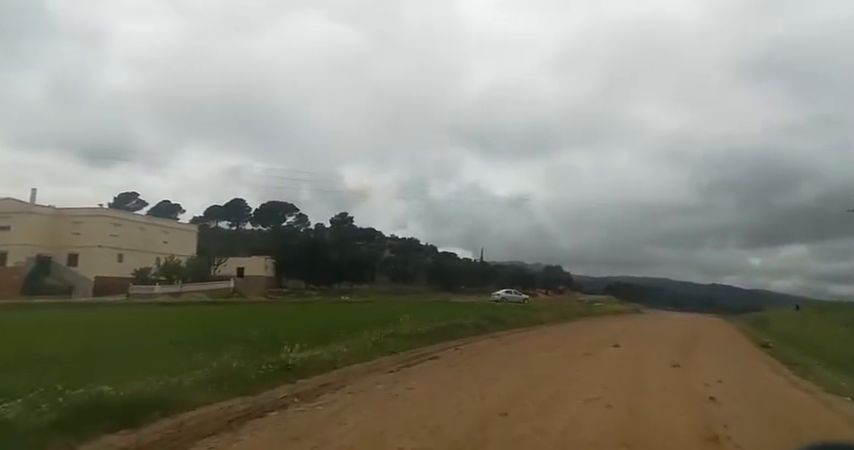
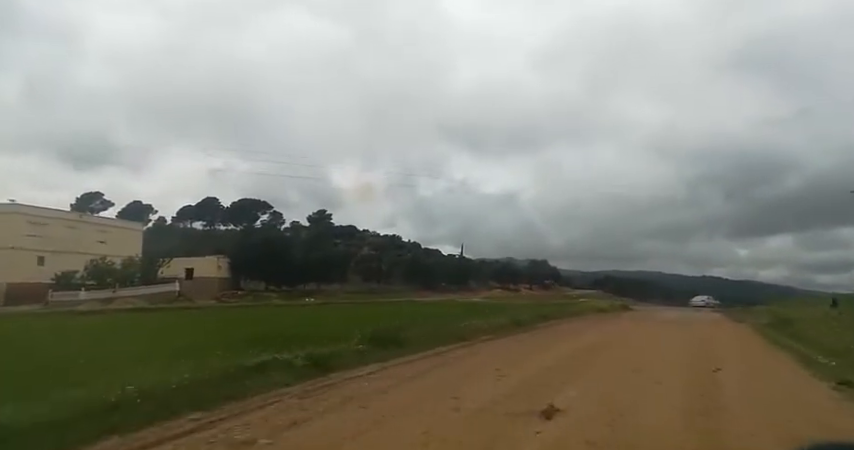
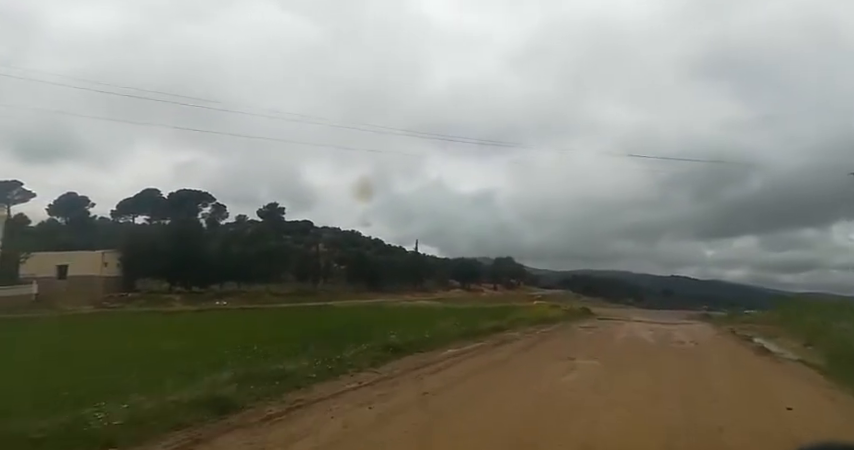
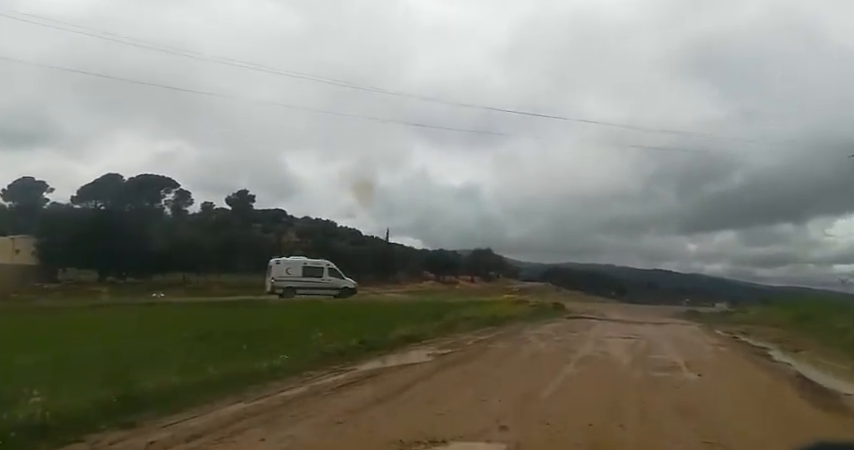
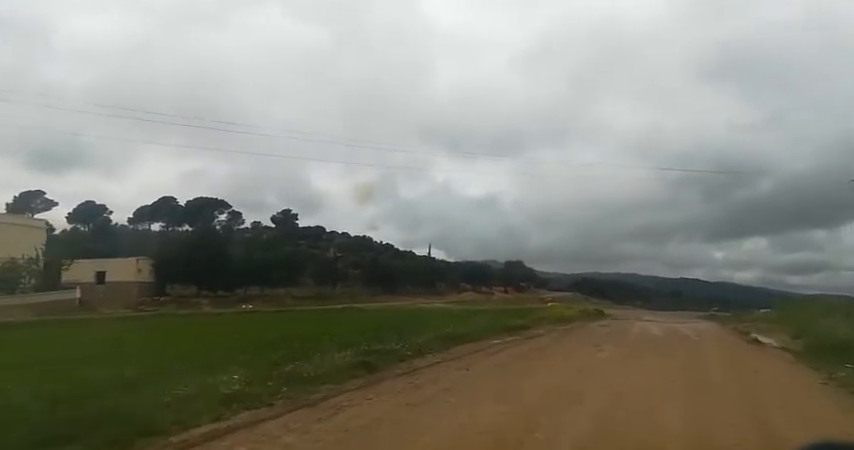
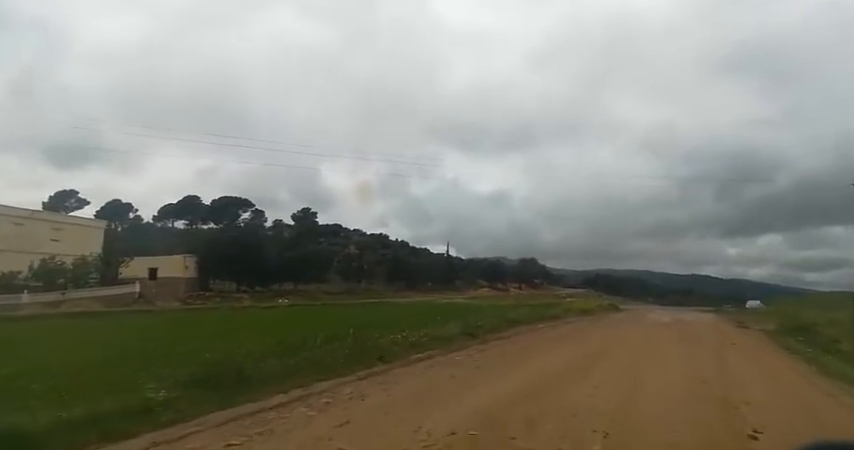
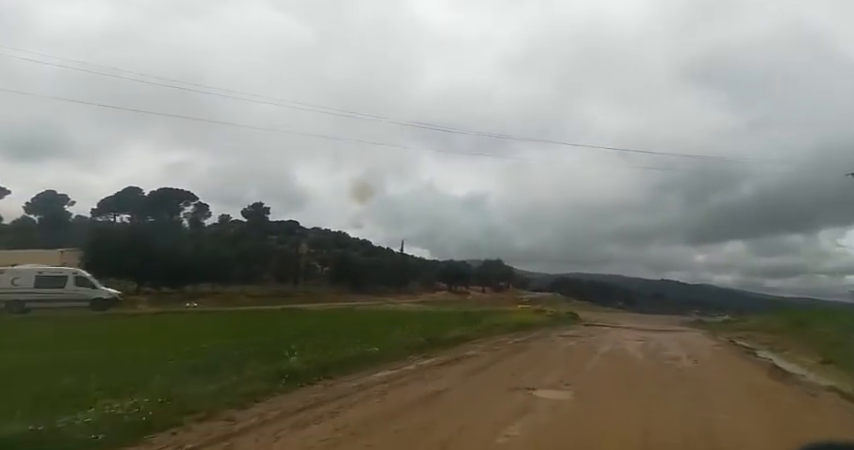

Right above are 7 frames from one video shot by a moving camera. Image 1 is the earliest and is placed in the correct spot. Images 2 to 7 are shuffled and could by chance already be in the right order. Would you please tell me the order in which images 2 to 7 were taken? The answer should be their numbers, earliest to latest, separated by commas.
2, 6, 5, 3, 7, 4
